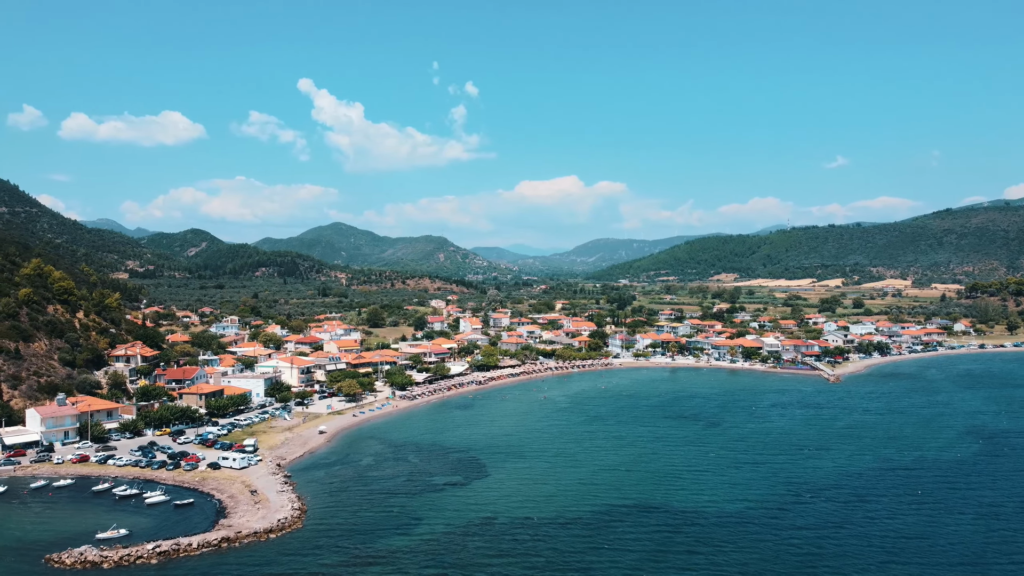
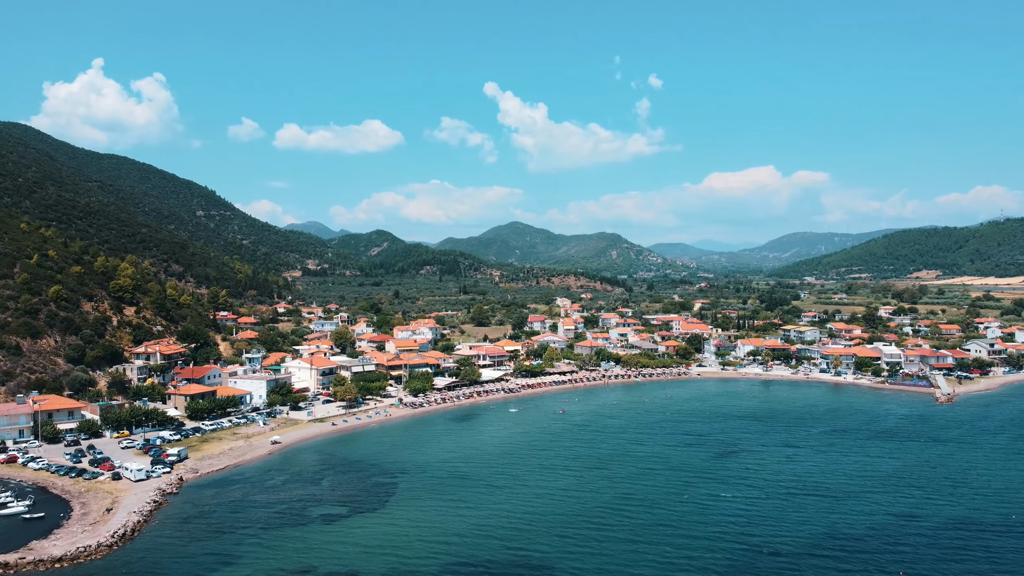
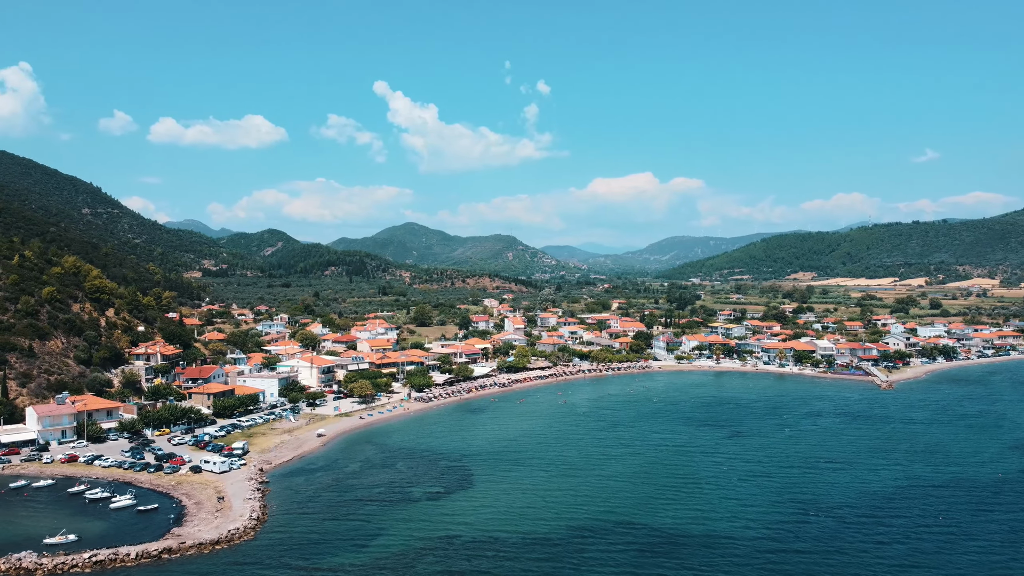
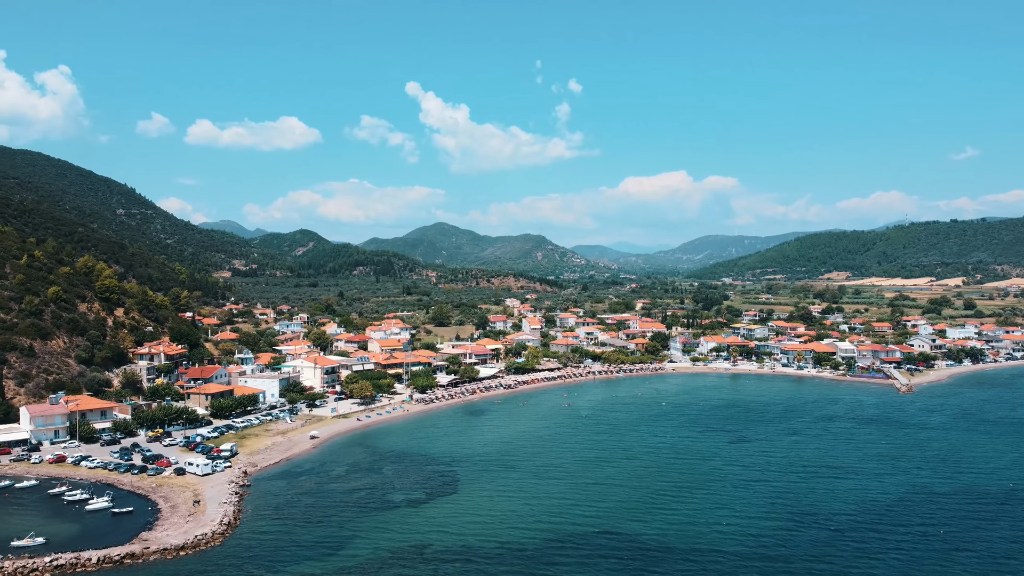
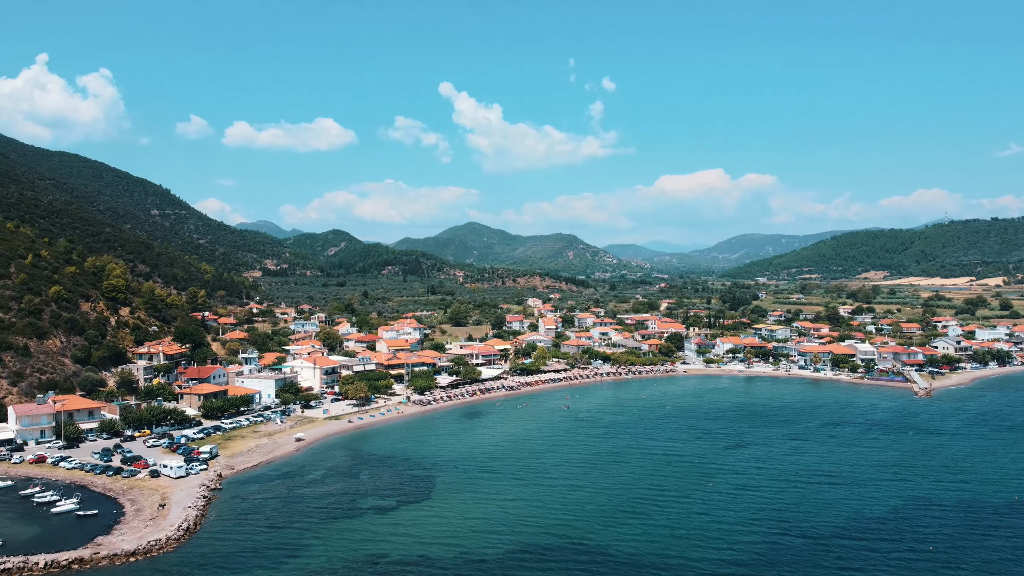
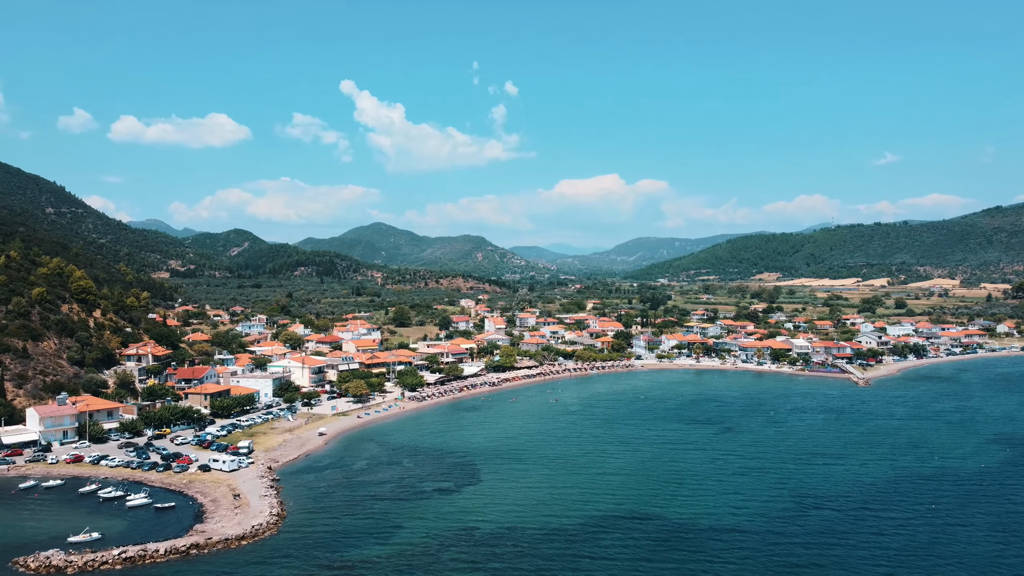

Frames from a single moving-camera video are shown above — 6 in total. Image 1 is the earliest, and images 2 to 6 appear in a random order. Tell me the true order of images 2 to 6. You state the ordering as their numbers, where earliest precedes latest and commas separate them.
6, 3, 4, 5, 2
